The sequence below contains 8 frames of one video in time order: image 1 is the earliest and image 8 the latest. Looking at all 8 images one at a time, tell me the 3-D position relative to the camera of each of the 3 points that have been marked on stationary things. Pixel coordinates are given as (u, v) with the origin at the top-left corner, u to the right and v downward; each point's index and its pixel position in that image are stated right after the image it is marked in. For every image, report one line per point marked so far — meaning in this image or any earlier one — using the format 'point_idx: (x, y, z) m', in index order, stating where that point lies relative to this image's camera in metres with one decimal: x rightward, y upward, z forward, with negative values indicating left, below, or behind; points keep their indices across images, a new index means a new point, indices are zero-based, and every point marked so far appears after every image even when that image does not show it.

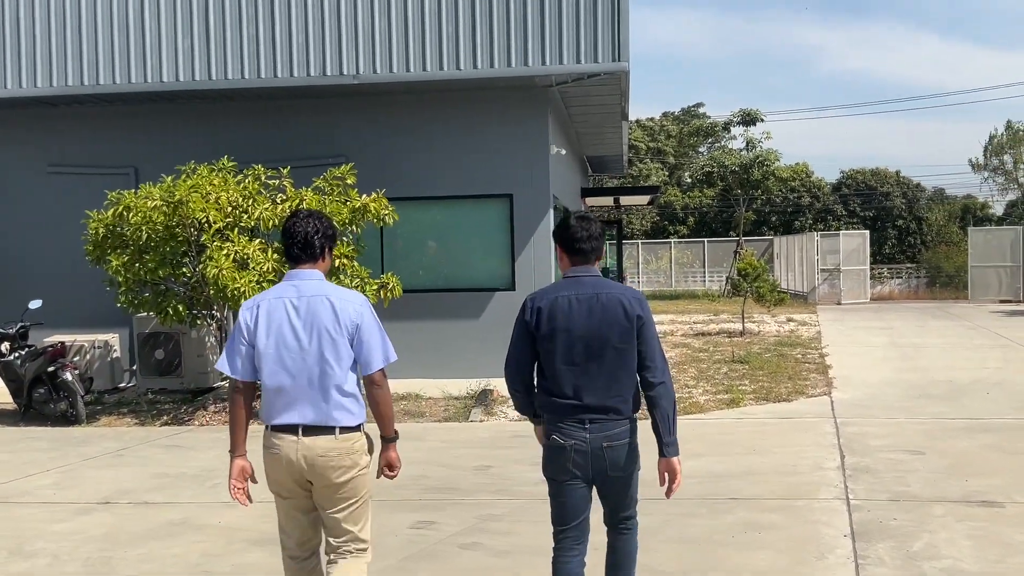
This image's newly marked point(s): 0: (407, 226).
0: (-1.2, +0.7, +10.8) m
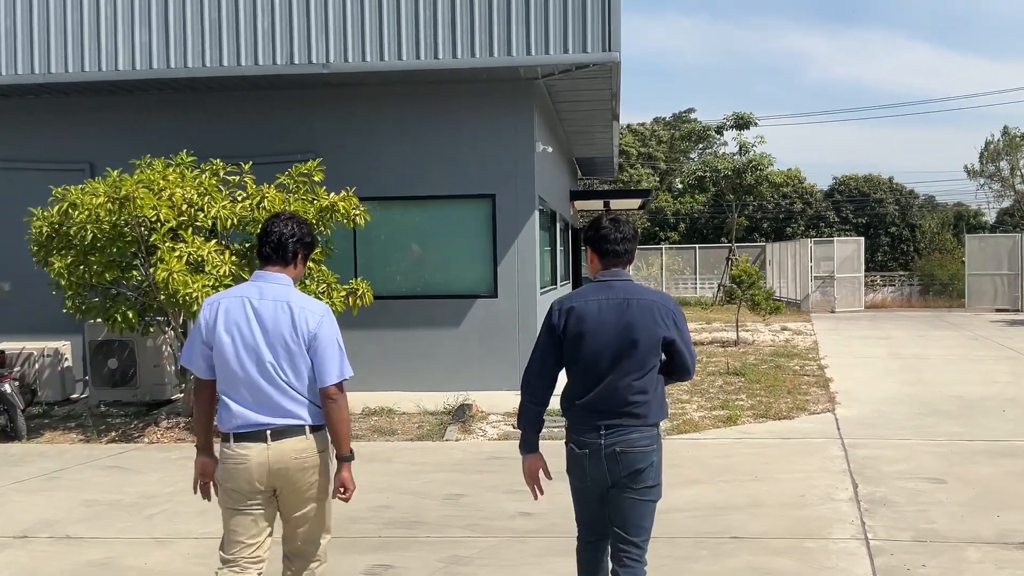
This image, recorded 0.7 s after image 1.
0: (-1.4, +0.7, +10.1) m
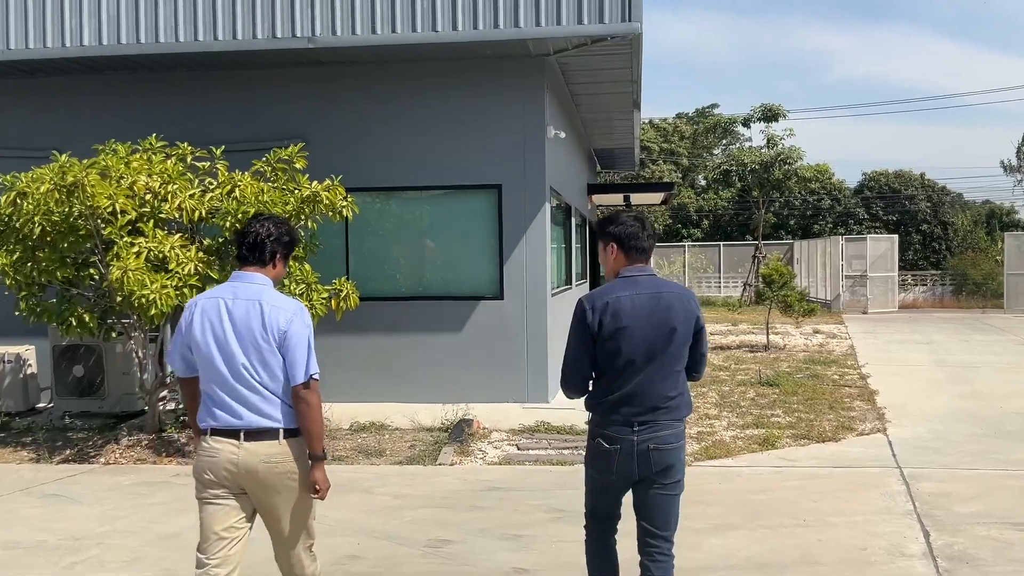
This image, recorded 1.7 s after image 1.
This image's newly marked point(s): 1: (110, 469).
0: (-1.3, +0.7, +9.1) m
1: (-2.9, -1.3, +6.8) m
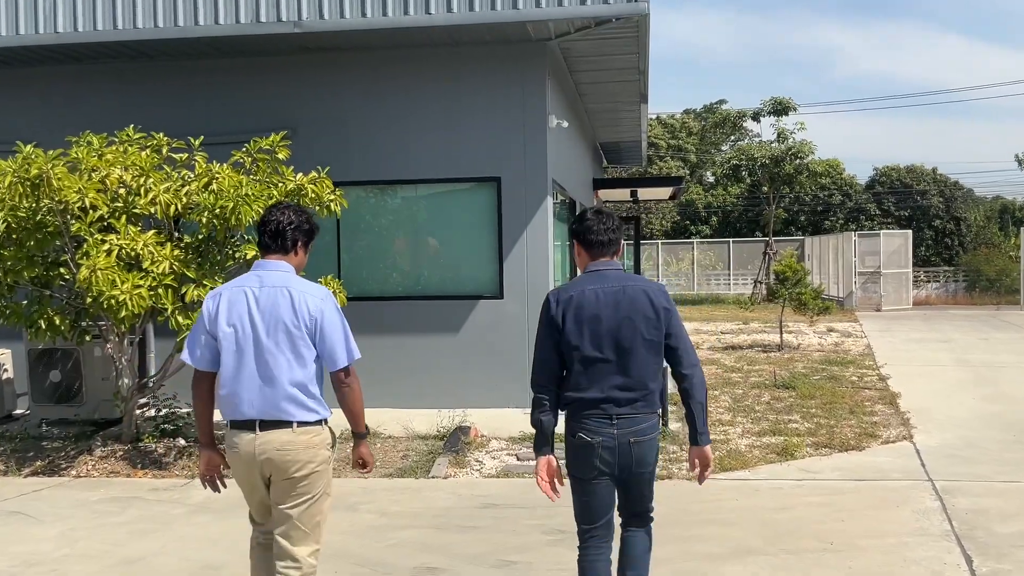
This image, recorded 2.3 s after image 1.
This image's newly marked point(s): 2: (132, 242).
0: (-1.3, +0.7, +8.7) m
1: (-2.9, -1.3, +6.3) m
2: (-2.6, +0.3, +6.4) m
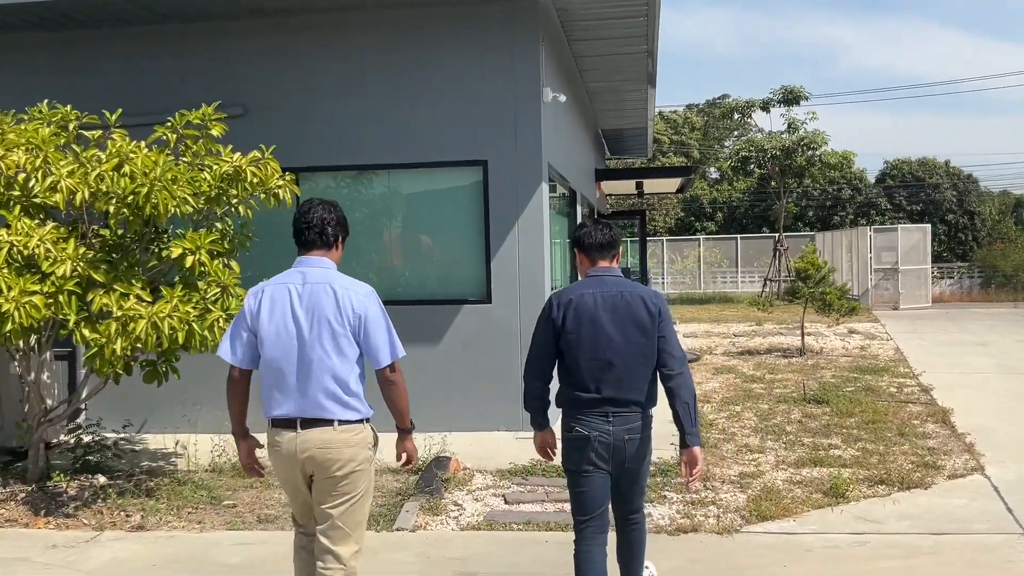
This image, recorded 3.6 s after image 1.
0: (-1.4, +0.6, +7.5) m
1: (-3.0, -1.4, +5.1) m
2: (-2.7, +0.3, +5.2) m
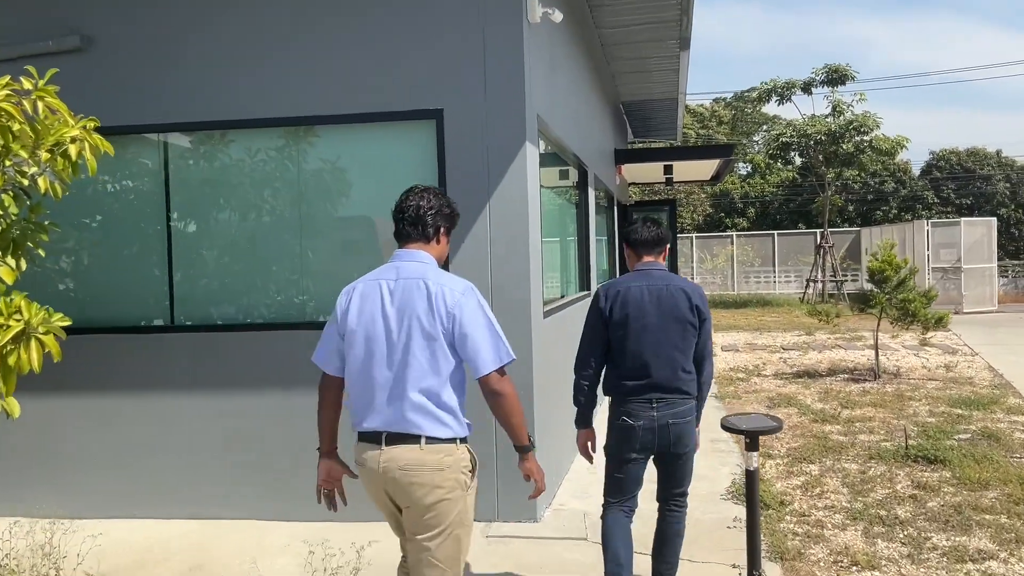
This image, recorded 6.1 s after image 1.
0: (-1.5, +0.6, +5.1) m
1: (-3.2, -1.4, +2.8) m
2: (-2.9, +0.2, +2.9) m
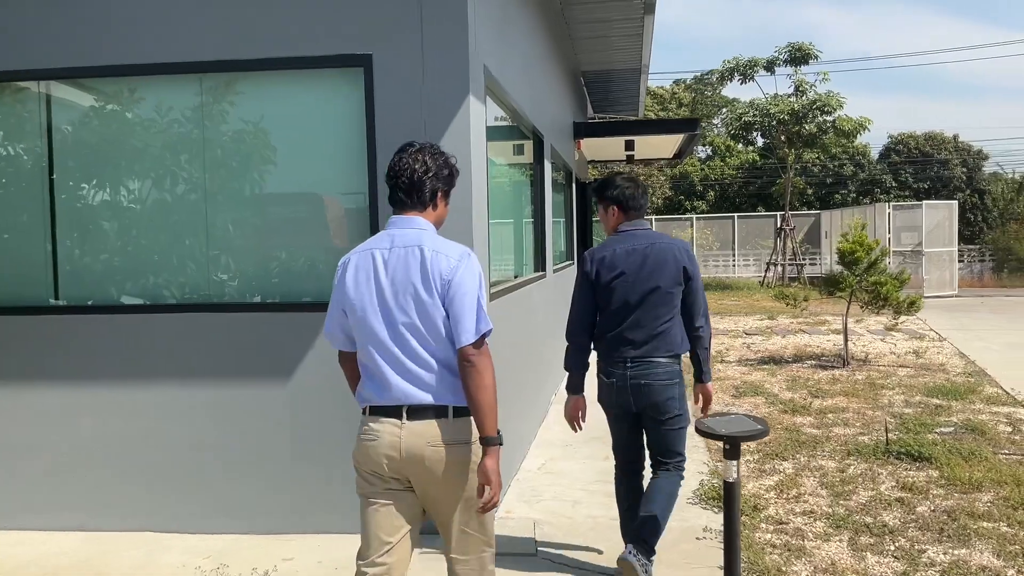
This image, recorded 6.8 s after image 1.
0: (-1.8, +0.7, +4.4) m
1: (-3.4, -1.4, +2.1) m
2: (-3.1, +0.3, +2.1) m
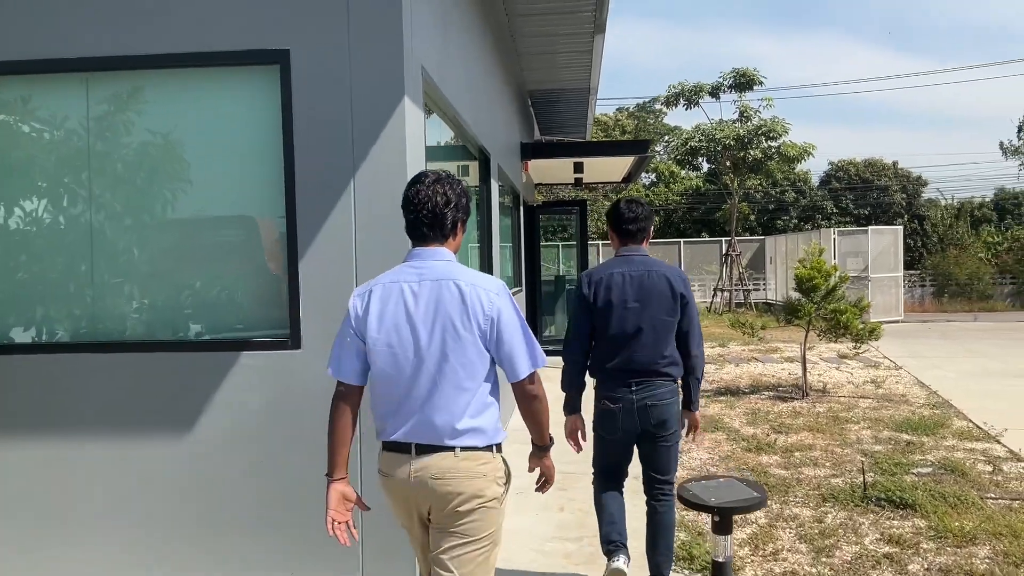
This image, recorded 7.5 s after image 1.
0: (-2.0, +0.5, +3.8) m
1: (-3.5, -1.4, +1.3) m
2: (-3.2, +0.2, +1.4) m
